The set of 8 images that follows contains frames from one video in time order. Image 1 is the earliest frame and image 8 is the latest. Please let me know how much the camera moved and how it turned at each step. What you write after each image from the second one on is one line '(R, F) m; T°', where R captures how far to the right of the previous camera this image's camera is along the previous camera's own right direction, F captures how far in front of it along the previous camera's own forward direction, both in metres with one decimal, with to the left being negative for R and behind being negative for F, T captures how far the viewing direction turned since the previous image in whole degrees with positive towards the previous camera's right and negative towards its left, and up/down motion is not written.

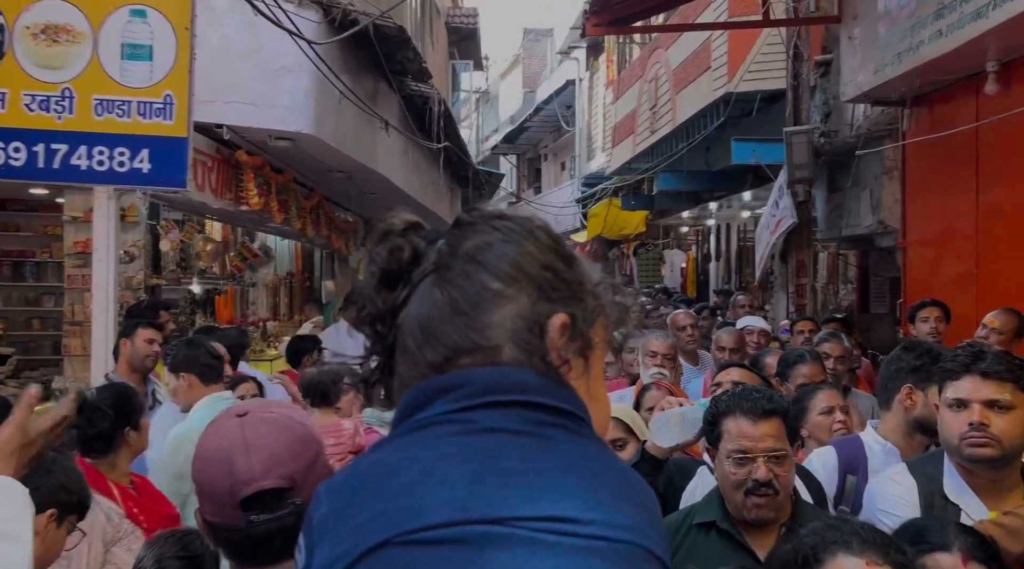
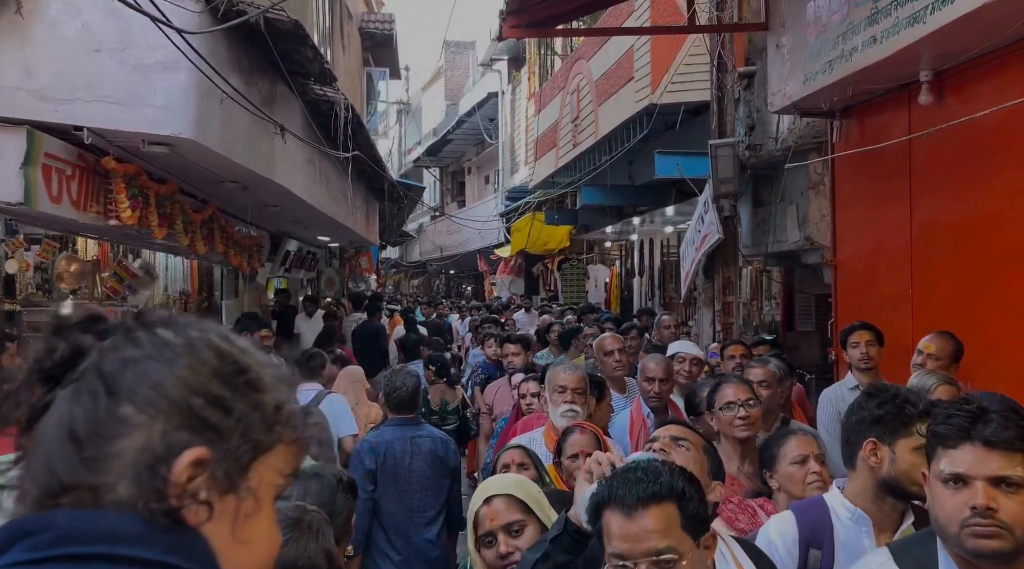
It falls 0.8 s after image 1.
(+0.1, +0.5) m; +4°
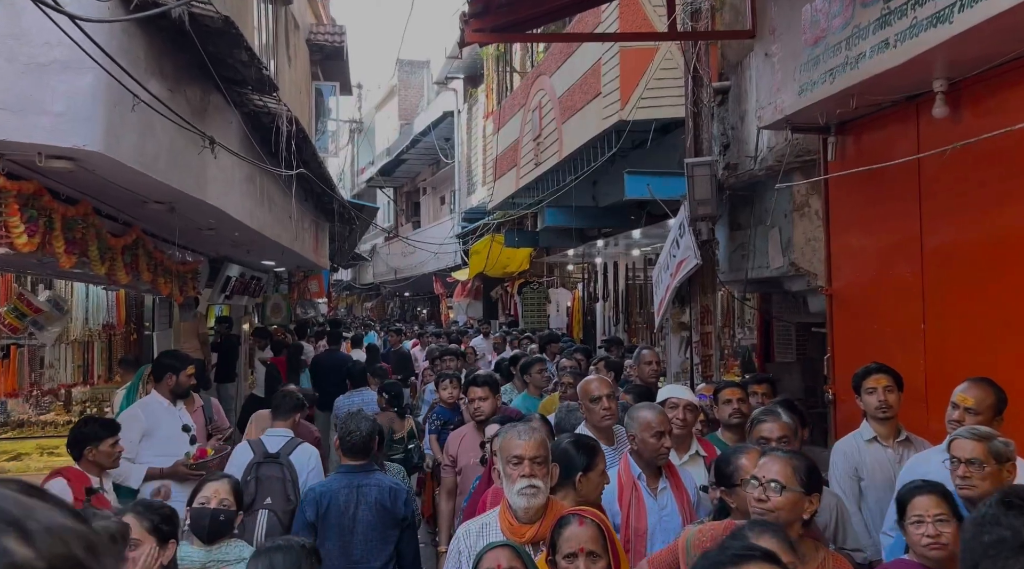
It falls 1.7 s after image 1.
(0.0, +0.8) m; +3°
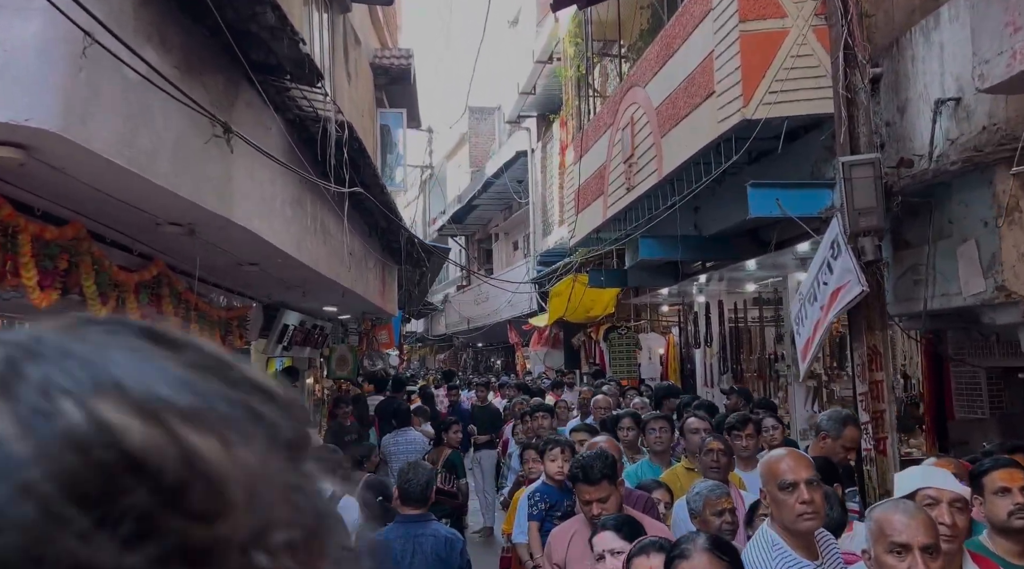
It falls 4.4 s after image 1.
(-0.3, +1.8) m; -4°
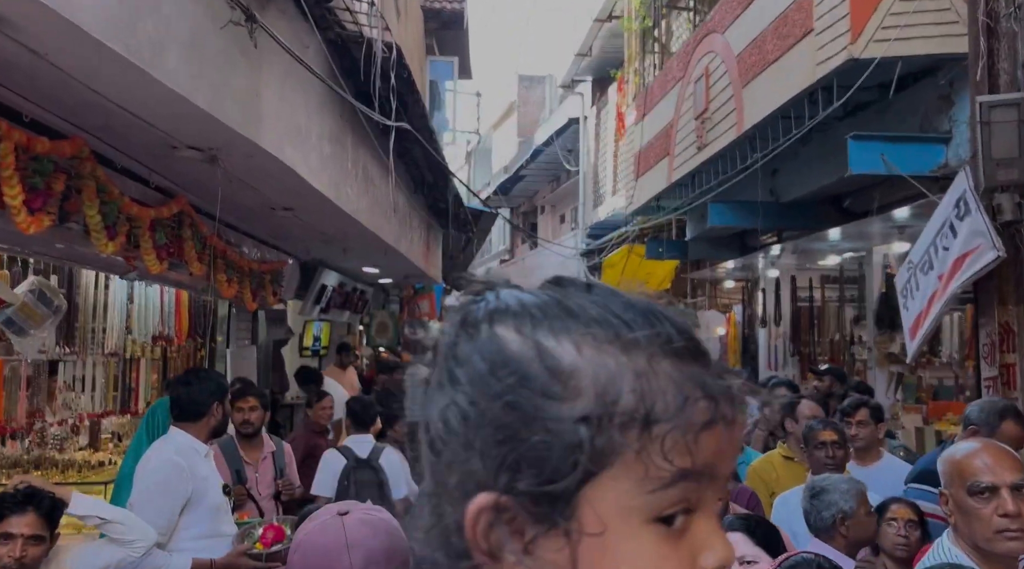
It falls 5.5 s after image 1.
(-0.2, +0.9) m; -2°
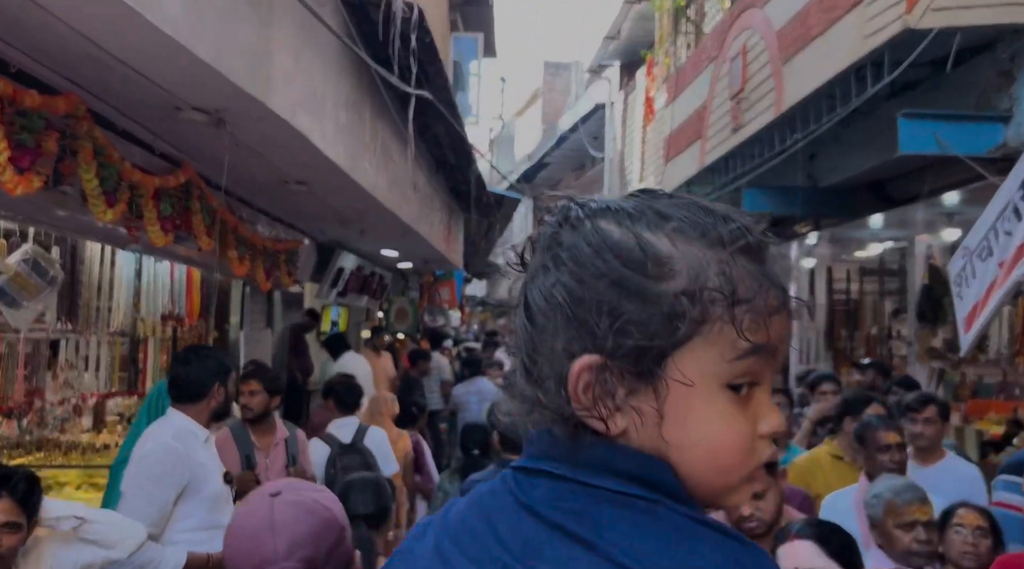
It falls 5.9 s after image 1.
(0.0, +0.4) m; -1°
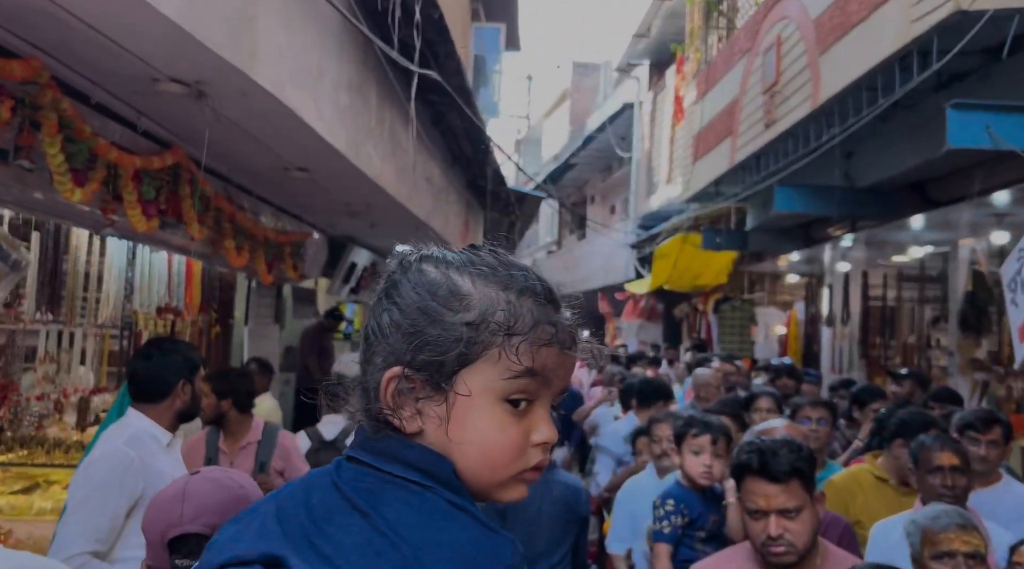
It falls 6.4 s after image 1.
(+0.1, +0.5) m; -2°
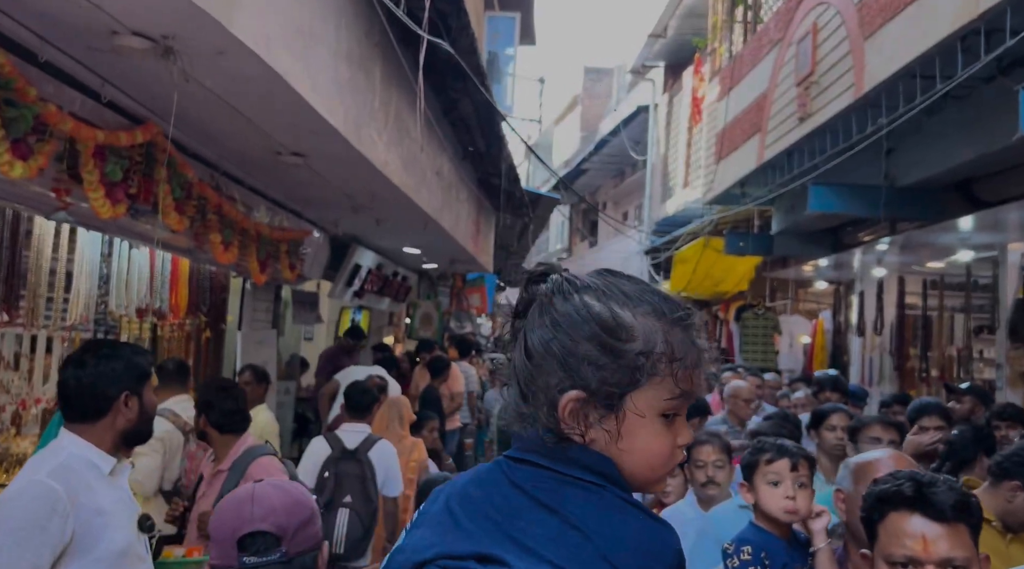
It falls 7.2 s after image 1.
(-0.1, +0.7) m; 0°
